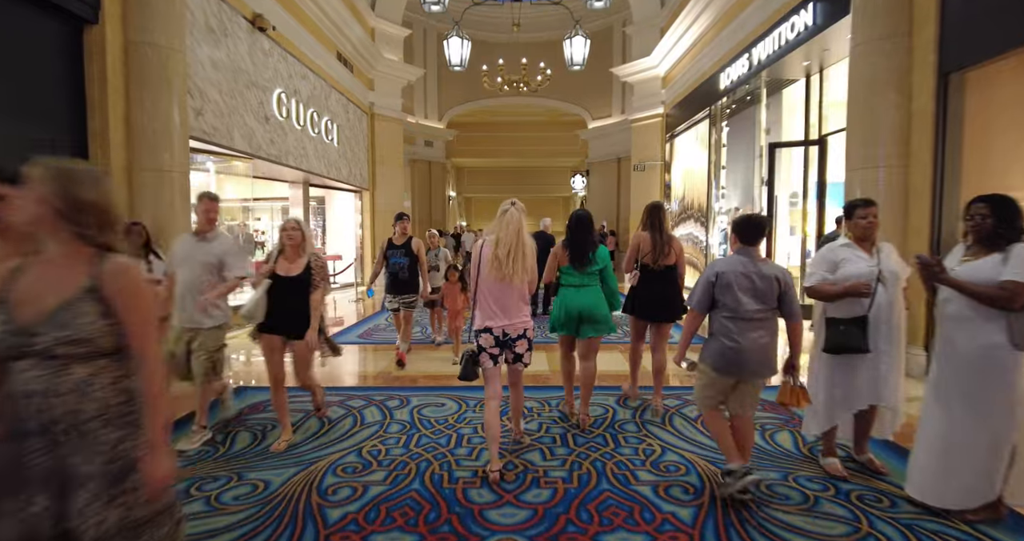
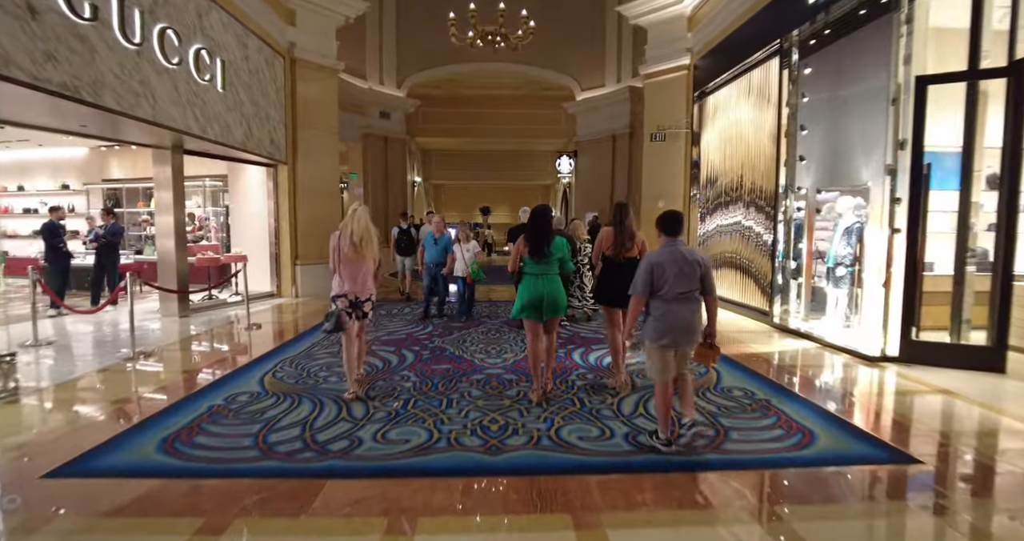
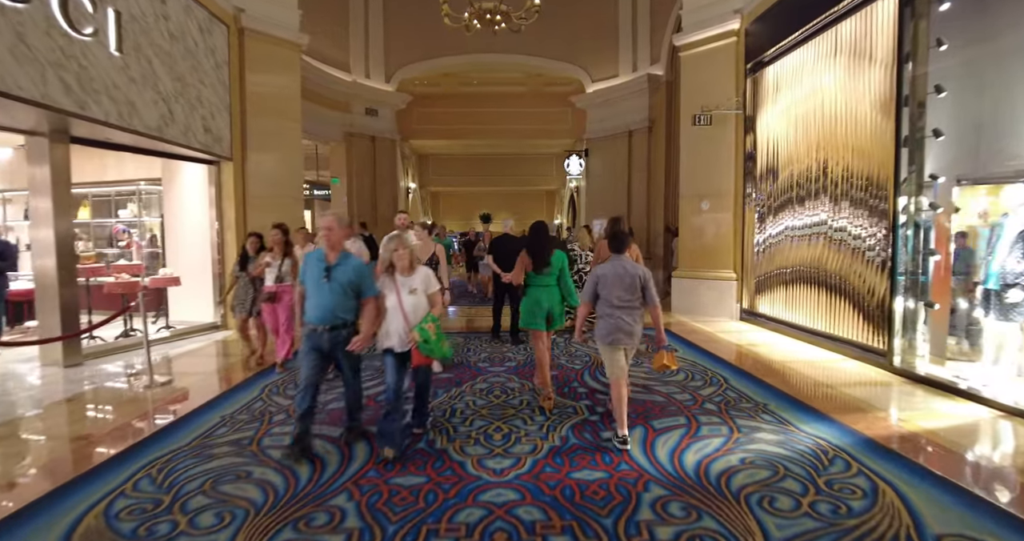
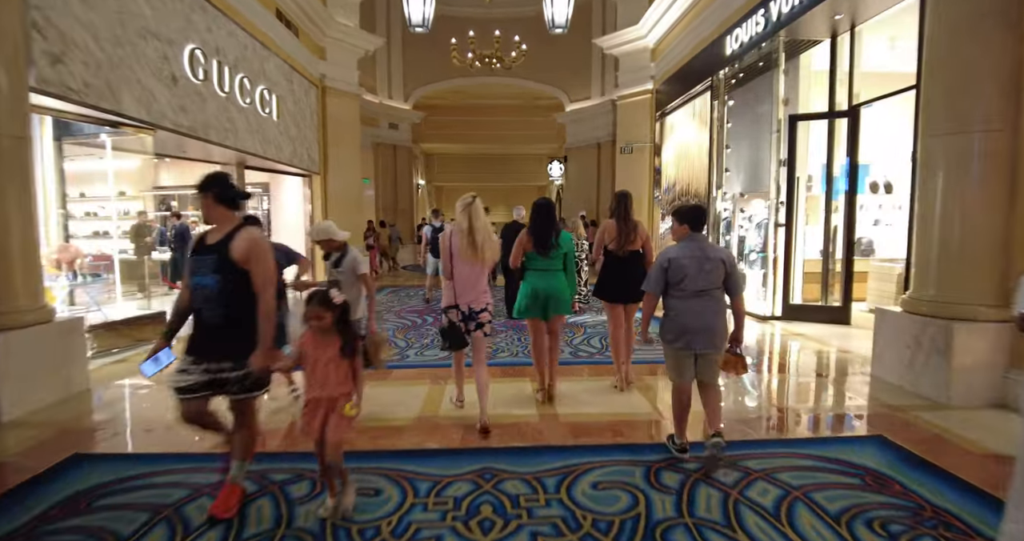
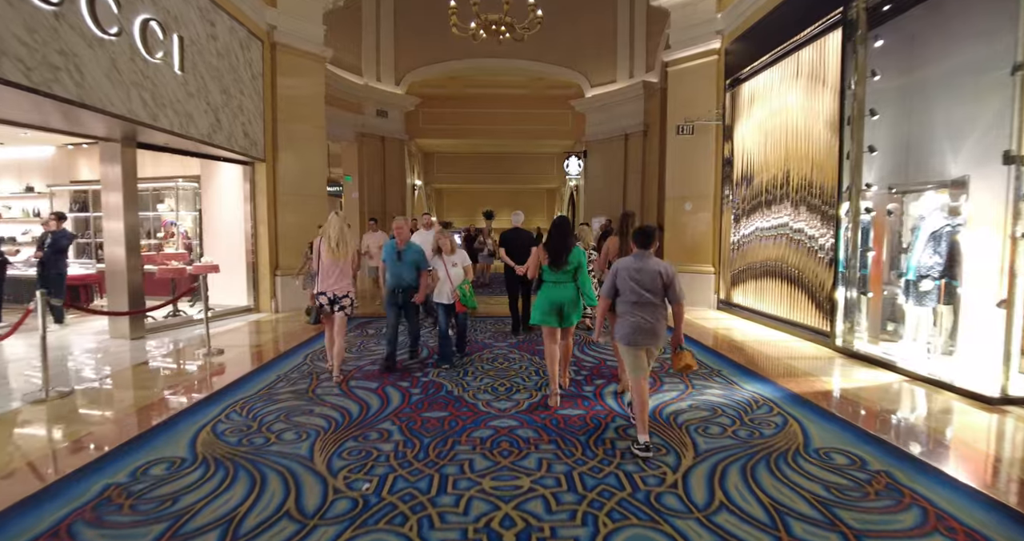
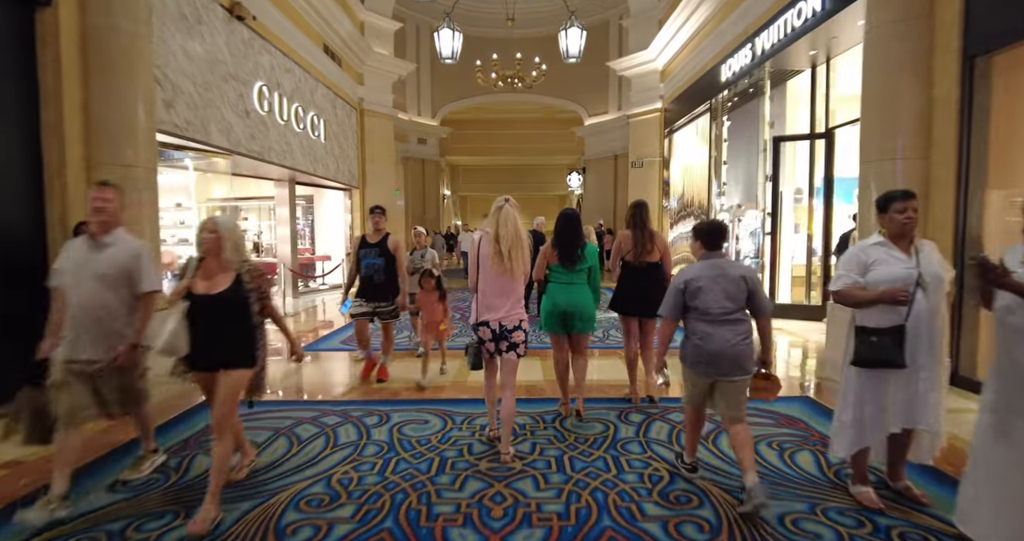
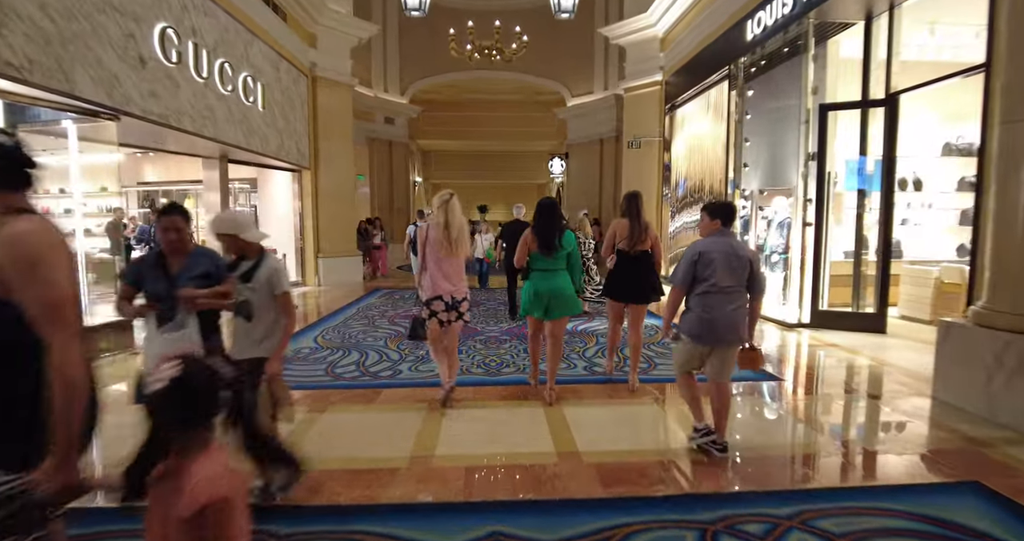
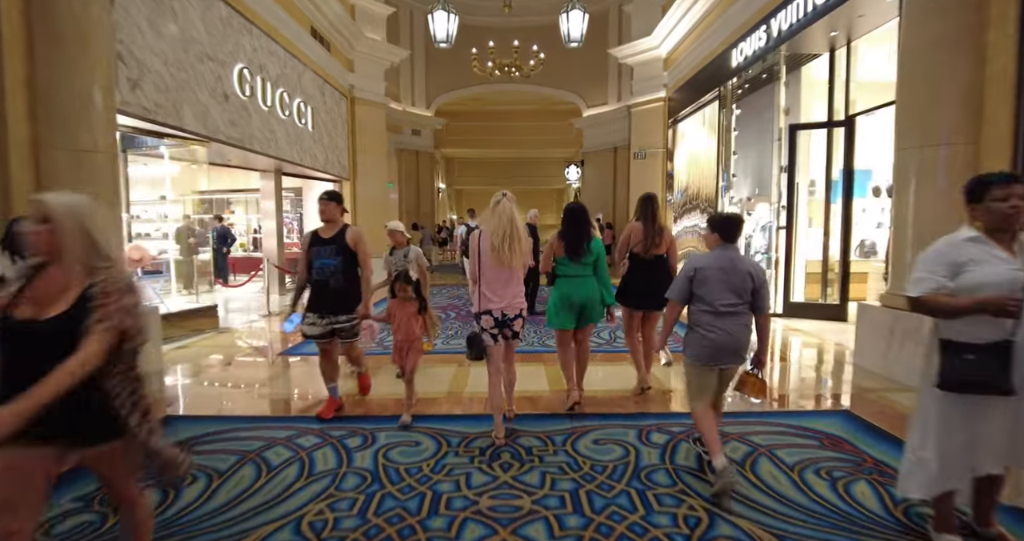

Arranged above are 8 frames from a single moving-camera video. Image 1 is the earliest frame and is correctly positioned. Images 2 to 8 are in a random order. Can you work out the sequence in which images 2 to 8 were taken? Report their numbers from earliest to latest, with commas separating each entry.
6, 8, 4, 7, 2, 5, 3
